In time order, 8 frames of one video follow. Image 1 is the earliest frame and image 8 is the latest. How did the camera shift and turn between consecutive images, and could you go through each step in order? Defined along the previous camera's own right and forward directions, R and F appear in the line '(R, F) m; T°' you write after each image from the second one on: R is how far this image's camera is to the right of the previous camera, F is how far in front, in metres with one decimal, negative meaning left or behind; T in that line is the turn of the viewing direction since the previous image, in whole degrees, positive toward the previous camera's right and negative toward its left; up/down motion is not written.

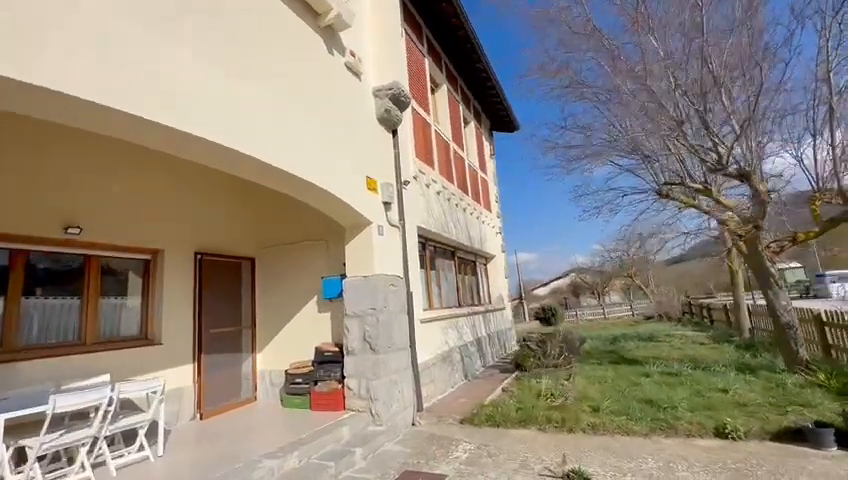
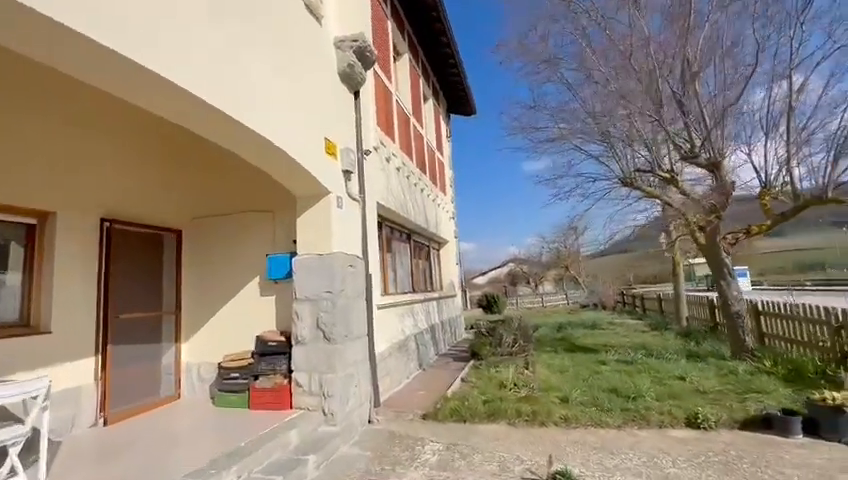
(-0.4, +0.8) m; +9°
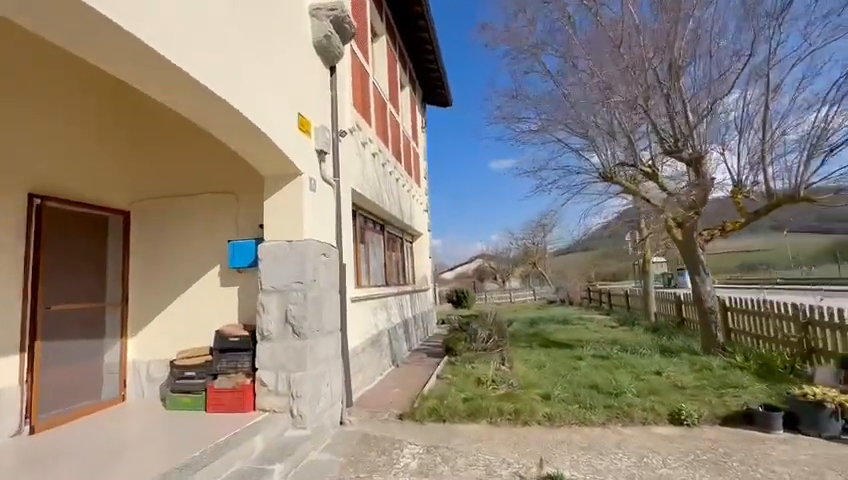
(-0.2, +0.4) m; +5°
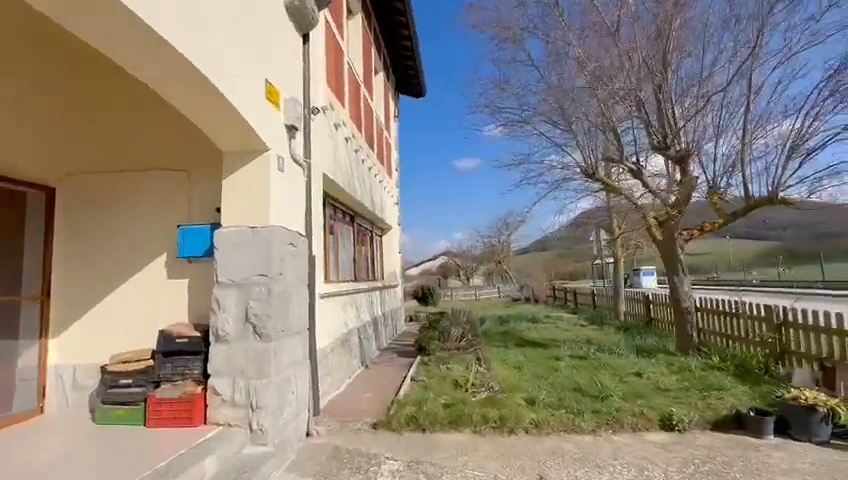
(-0.2, +0.6) m; +5°
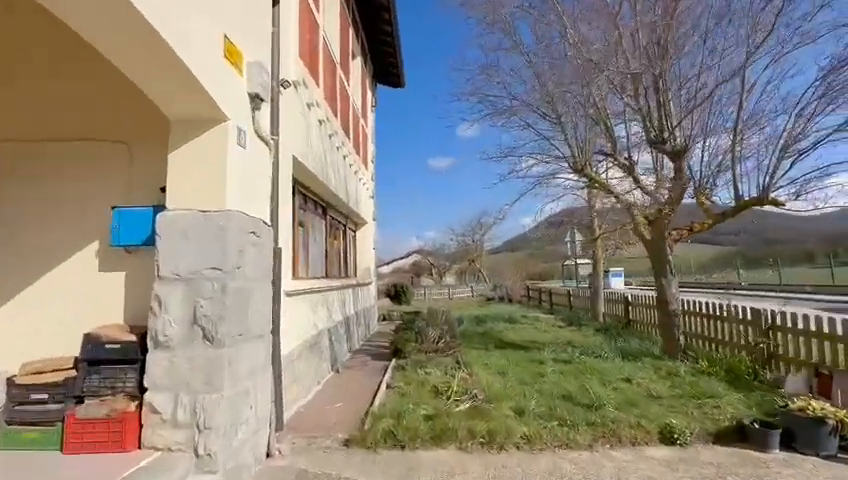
(-0.1, +0.6) m; +4°
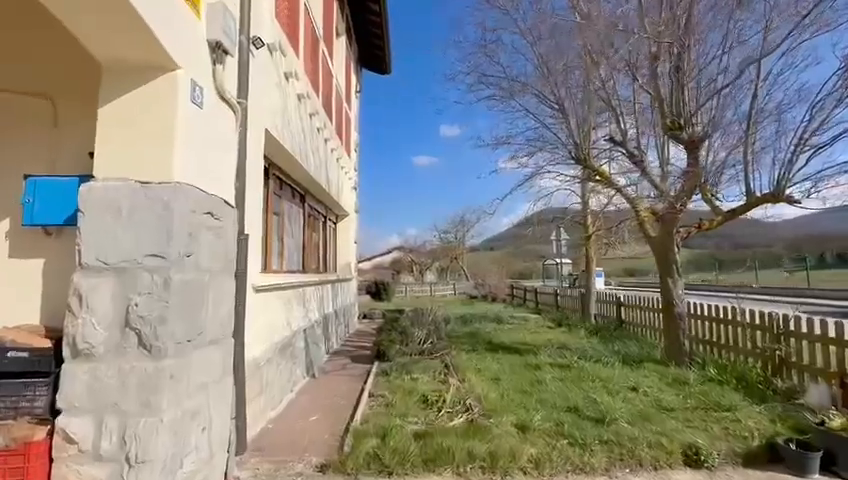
(-0.2, +0.7) m; +3°
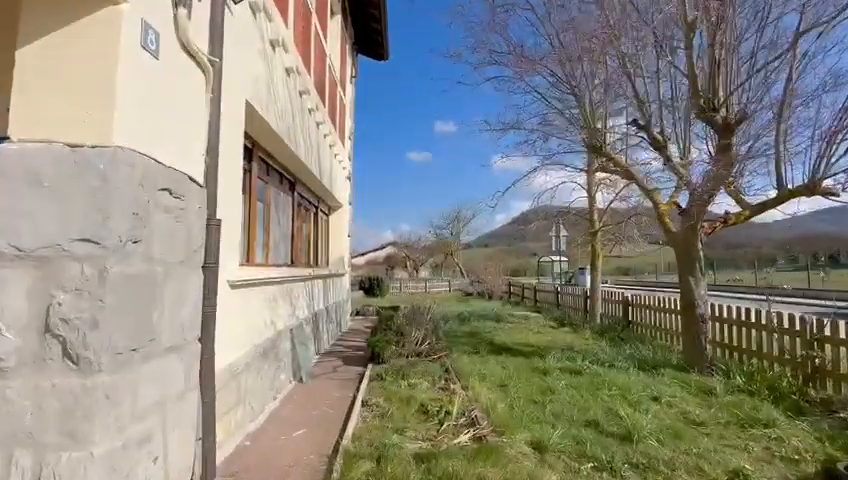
(-0.1, +0.6) m; +1°
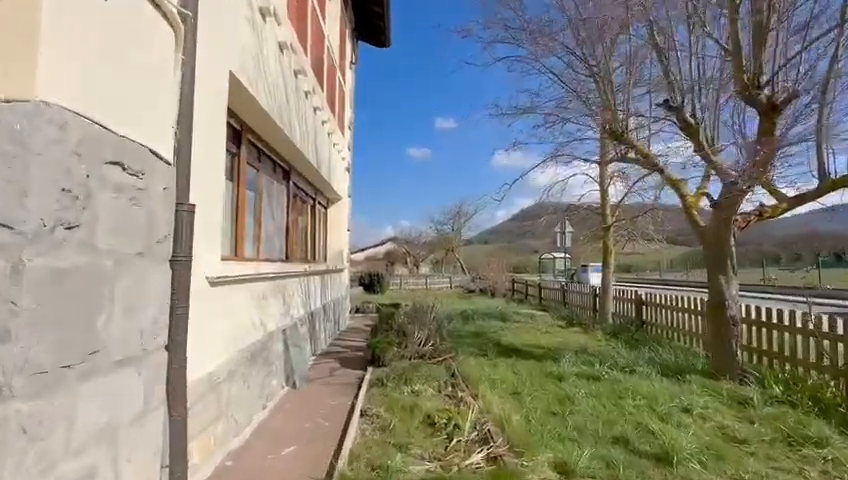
(-0.1, +0.5) m; 0°
